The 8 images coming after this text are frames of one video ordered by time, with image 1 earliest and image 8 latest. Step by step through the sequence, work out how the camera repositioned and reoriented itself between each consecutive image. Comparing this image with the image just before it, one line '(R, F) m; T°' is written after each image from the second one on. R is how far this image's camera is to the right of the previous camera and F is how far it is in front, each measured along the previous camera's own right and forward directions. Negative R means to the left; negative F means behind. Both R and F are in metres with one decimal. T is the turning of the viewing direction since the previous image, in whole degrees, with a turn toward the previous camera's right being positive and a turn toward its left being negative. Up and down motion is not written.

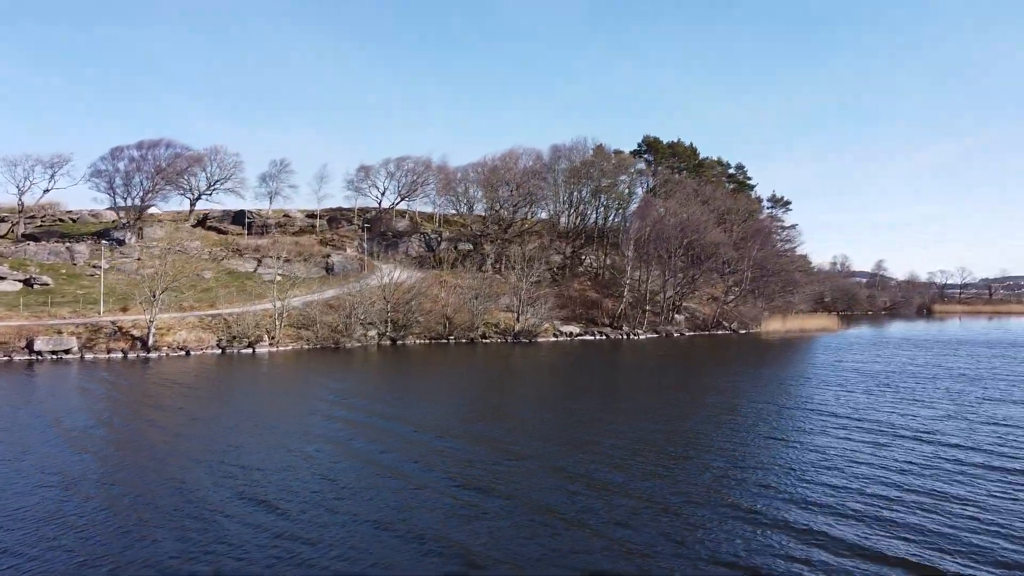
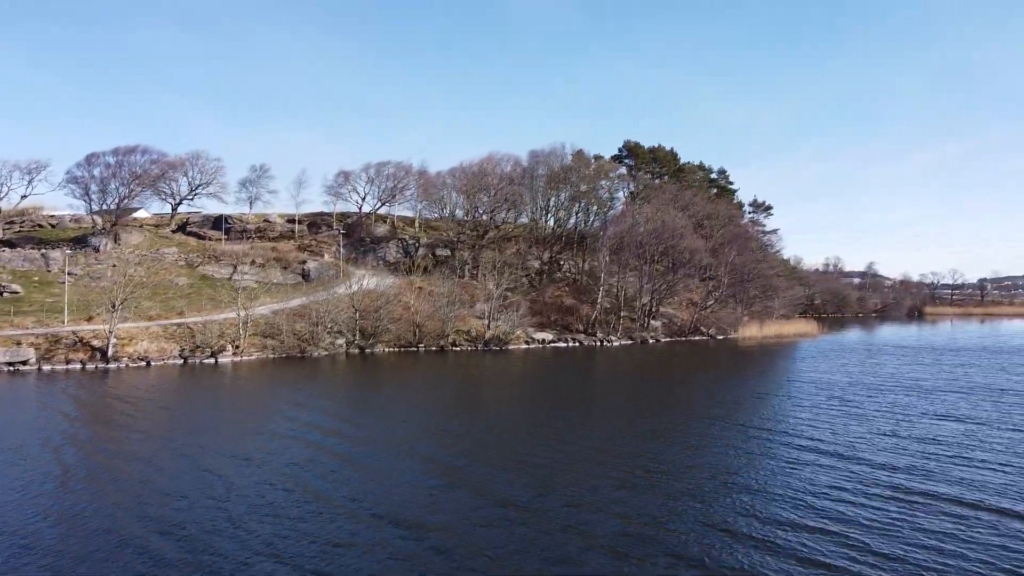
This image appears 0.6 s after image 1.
(+1.3, -0.1) m; 0°
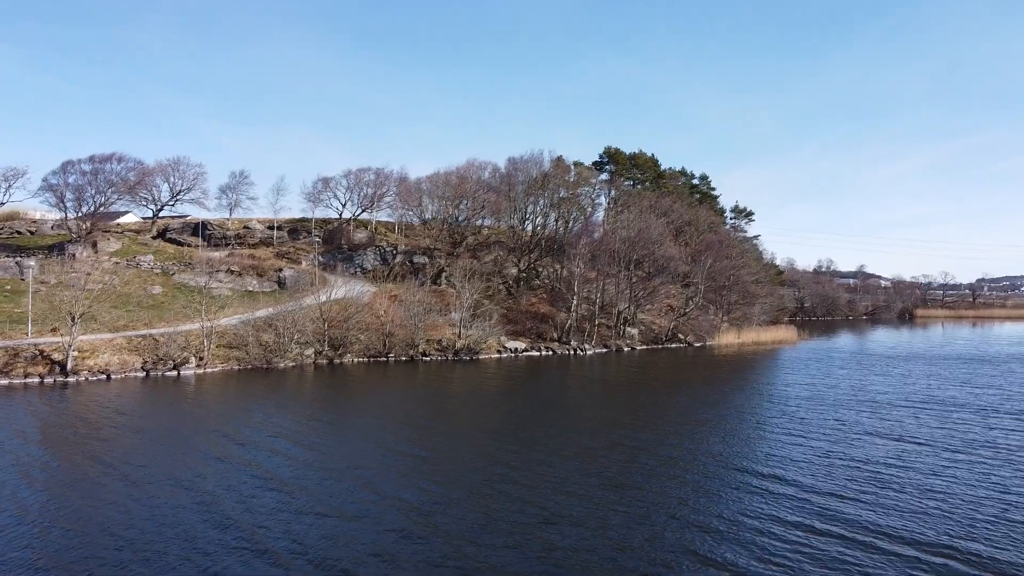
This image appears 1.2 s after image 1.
(+1.2, -0.1) m; 0°
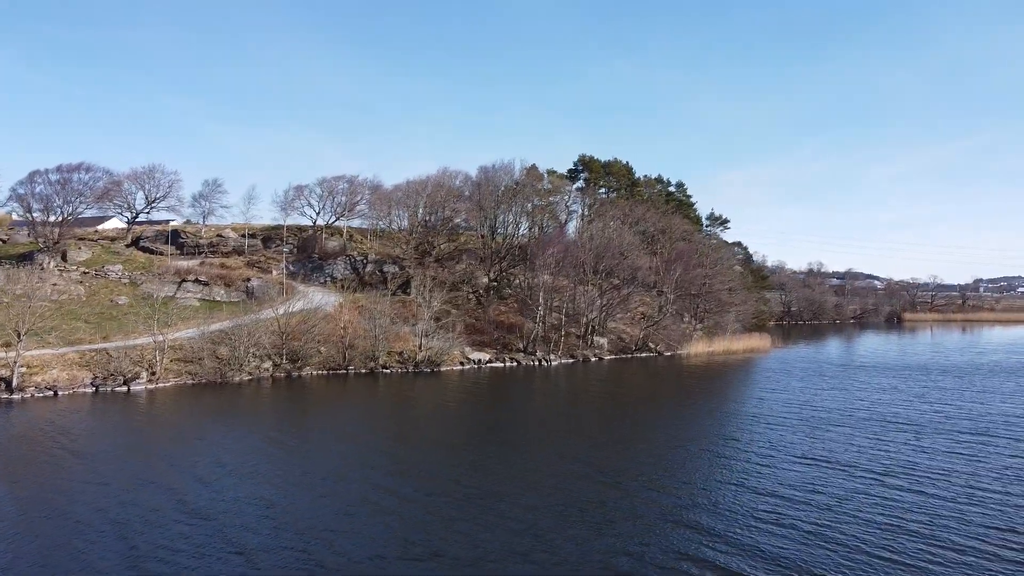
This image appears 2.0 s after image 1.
(+1.6, 0.0) m; 0°
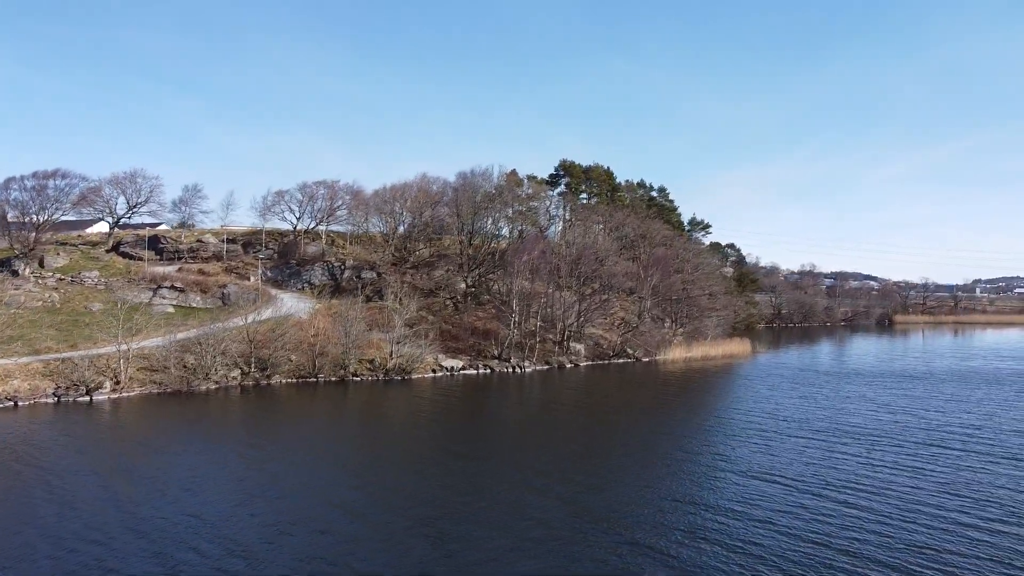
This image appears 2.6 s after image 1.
(+1.2, 0.0) m; 0°
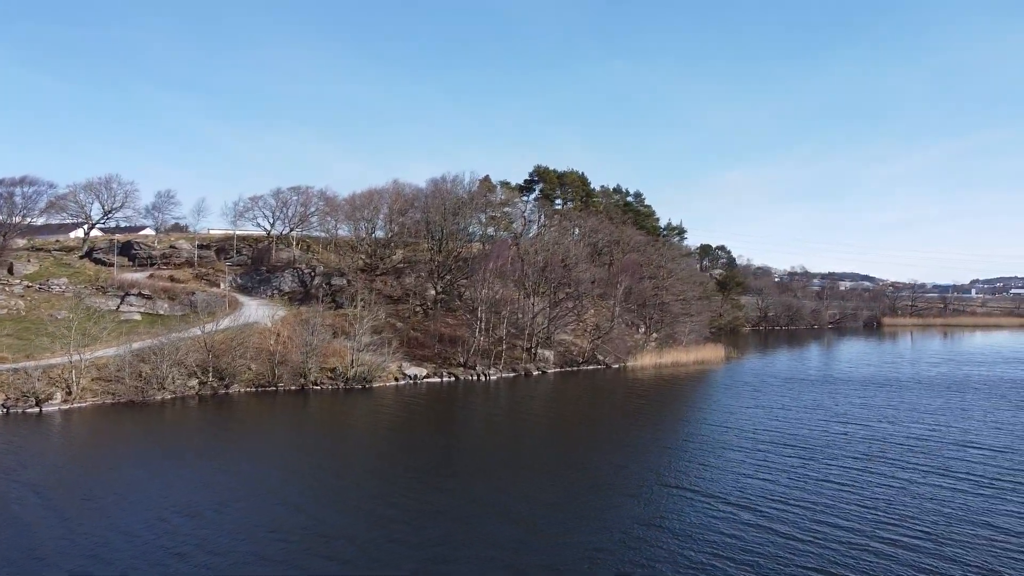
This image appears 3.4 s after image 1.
(+1.7, -0.1) m; 0°
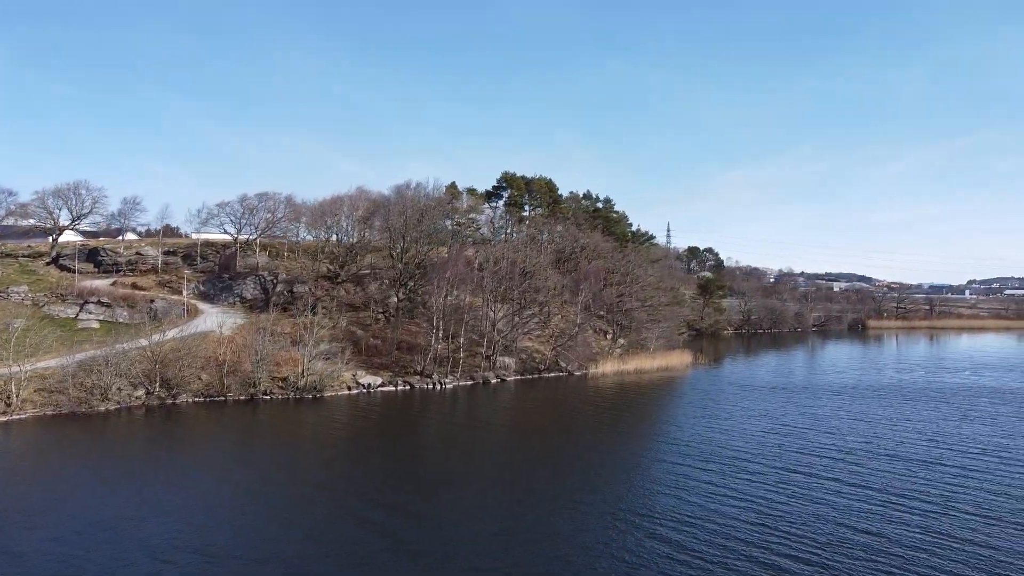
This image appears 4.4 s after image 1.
(+2.1, -0.1) m; 0°
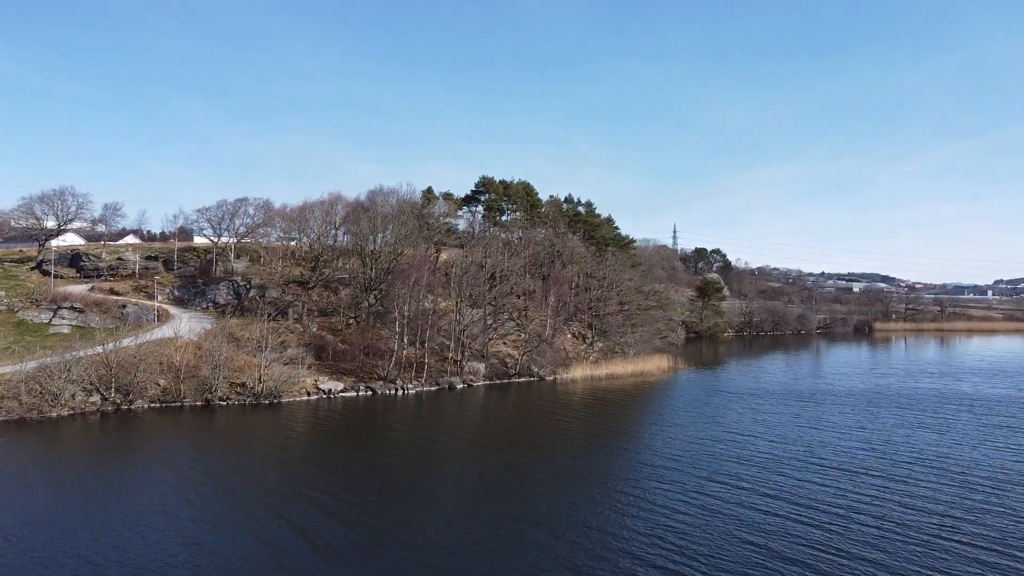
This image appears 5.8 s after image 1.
(+2.8, 0.0) m; -1°
